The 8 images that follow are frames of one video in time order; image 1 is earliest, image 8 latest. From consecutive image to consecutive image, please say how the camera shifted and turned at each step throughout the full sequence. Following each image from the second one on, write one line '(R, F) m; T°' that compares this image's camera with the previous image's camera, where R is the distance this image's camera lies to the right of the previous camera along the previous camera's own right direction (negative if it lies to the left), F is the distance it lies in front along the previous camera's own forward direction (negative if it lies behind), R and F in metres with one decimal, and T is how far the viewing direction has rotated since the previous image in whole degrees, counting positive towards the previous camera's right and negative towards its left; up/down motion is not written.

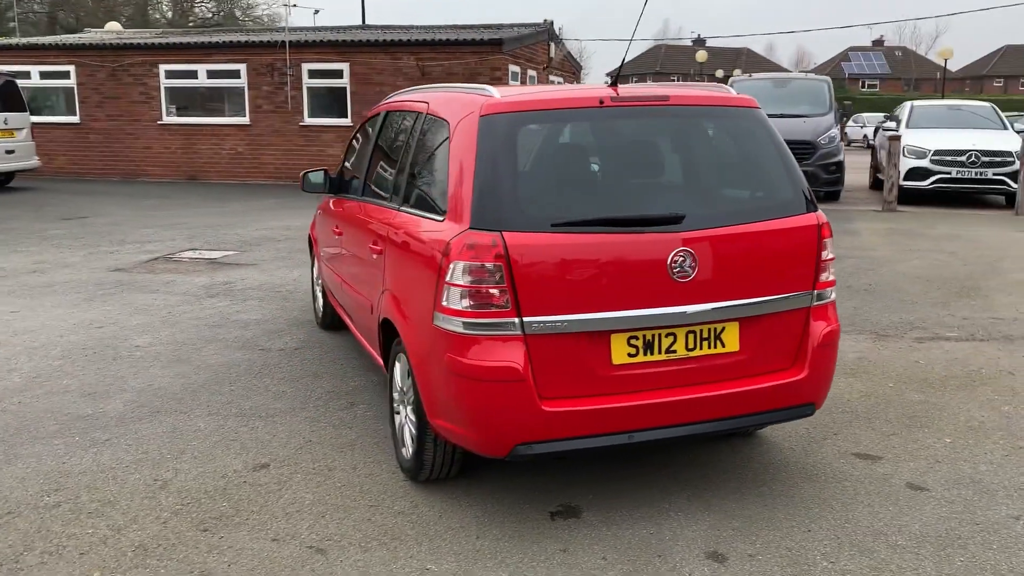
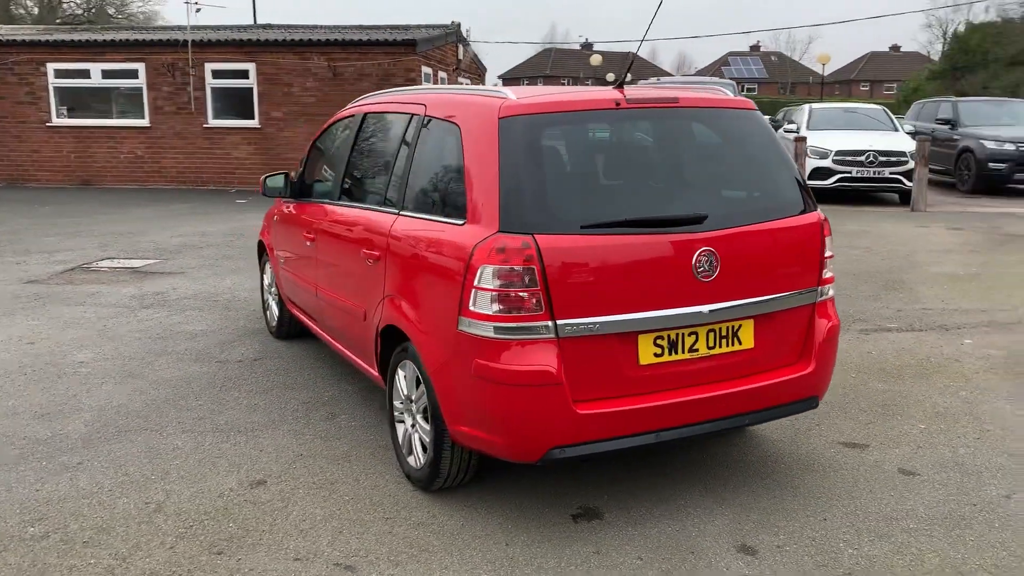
(-0.5, +0.1) m; +7°
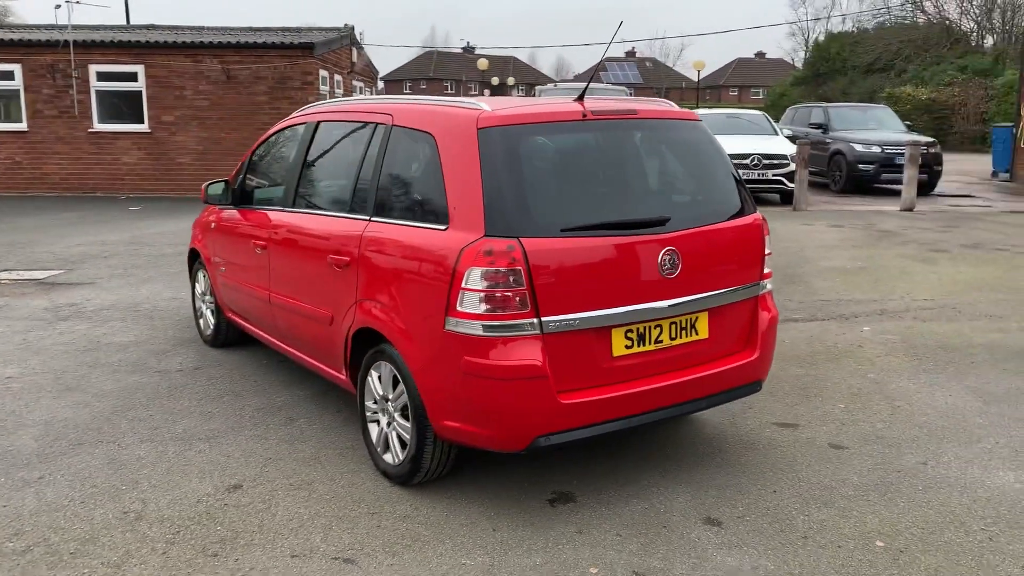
(-0.4, -0.2) m; +8°
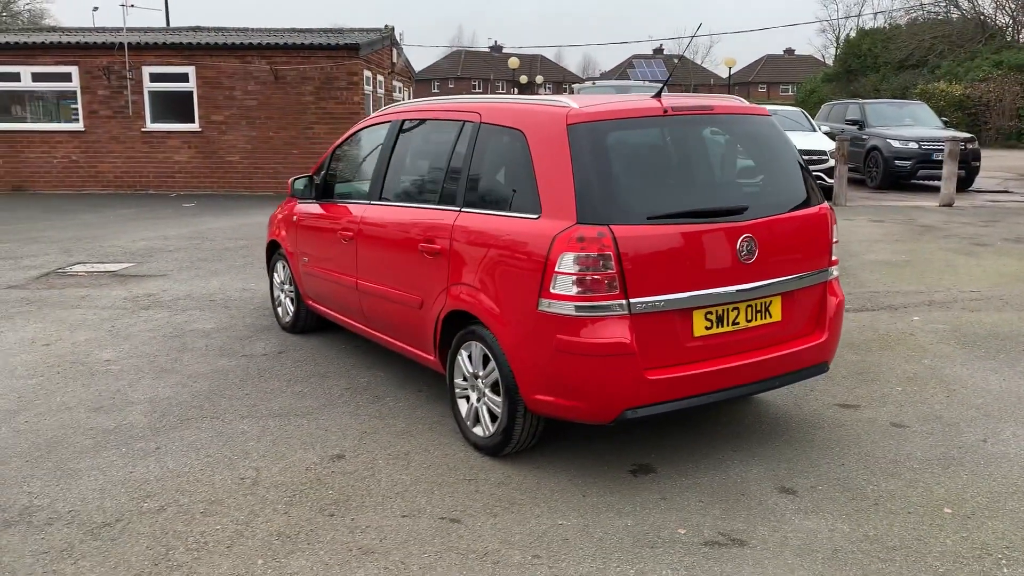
(-0.3, -0.3) m; -2°
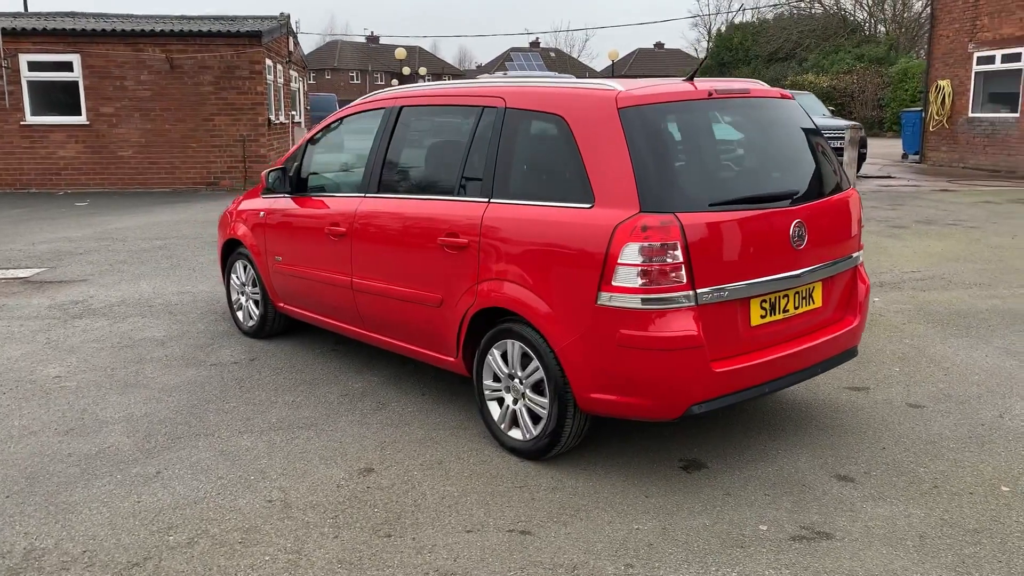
(-0.7, +0.3) m; +8°
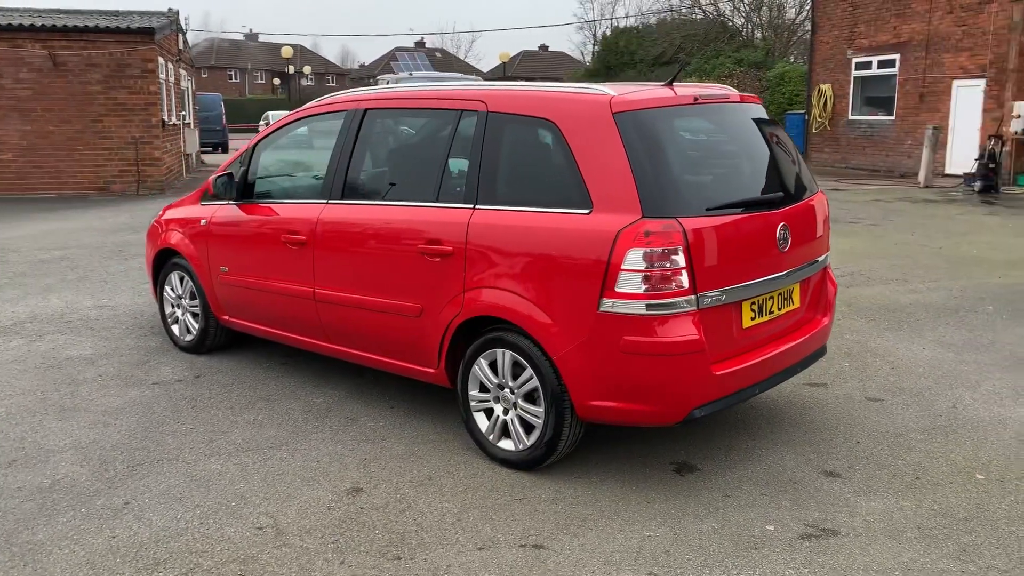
(-0.4, +0.1) m; +7°
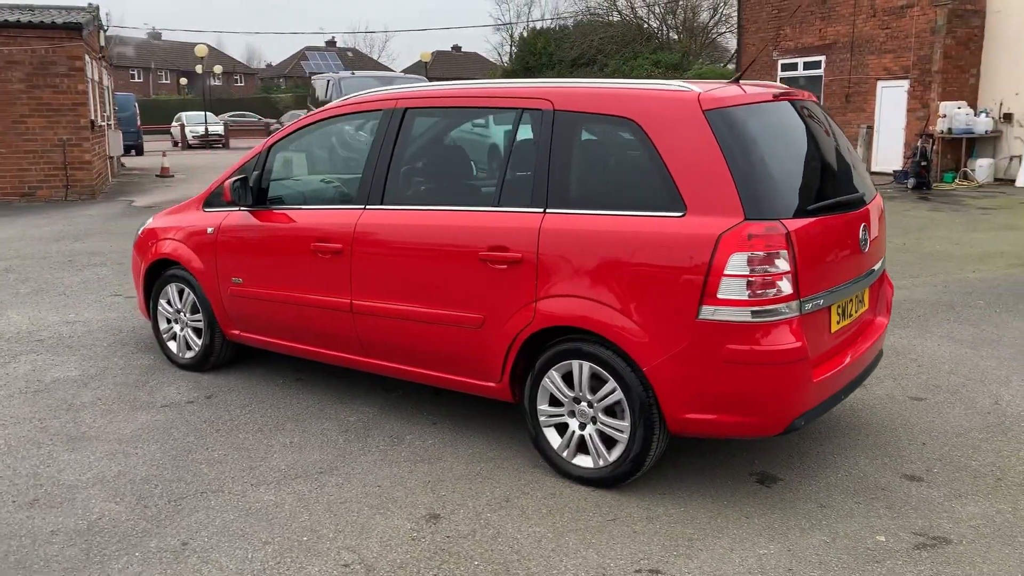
(-0.7, +0.2) m; +6°
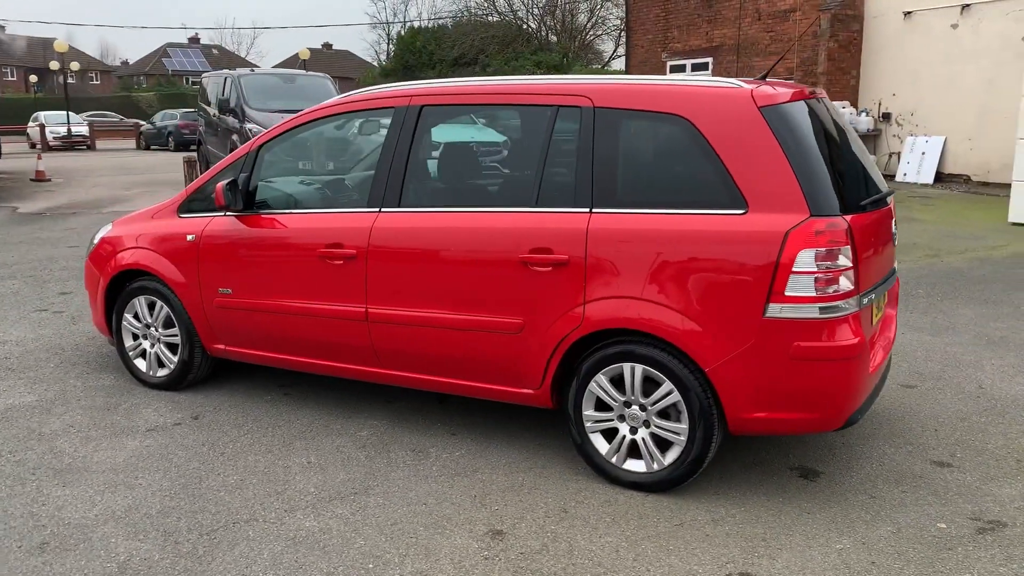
(-0.7, +0.2) m; +8°
